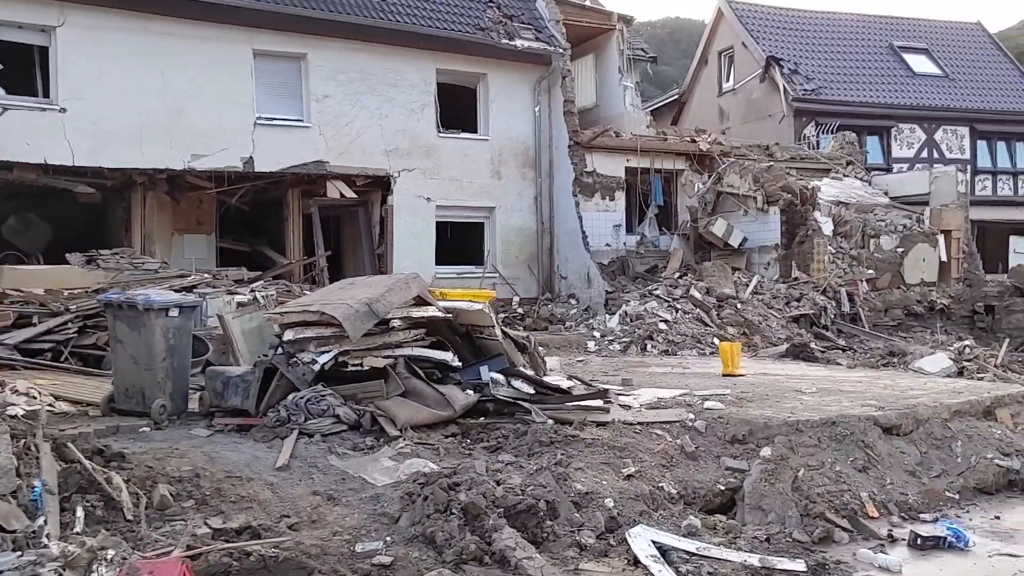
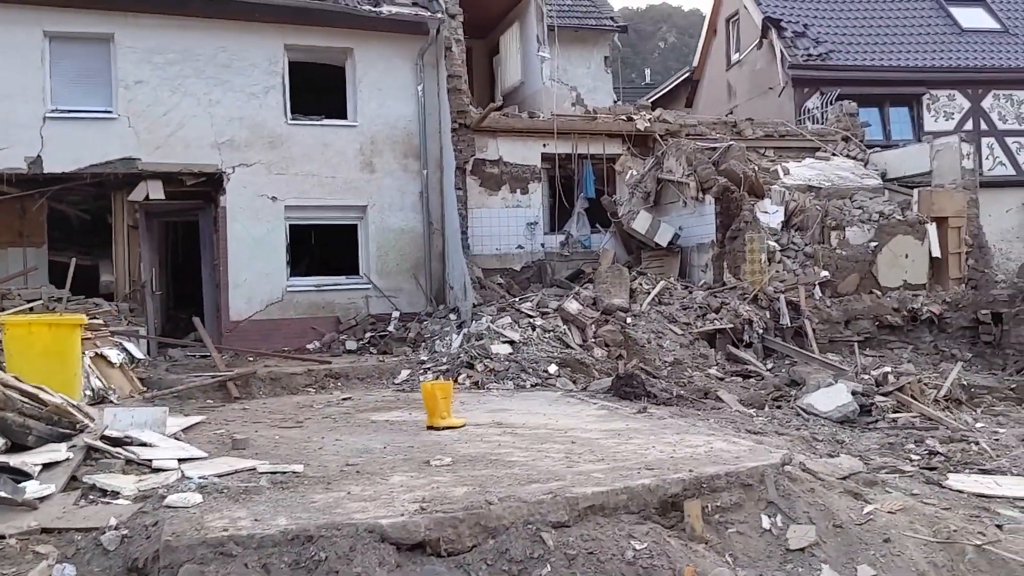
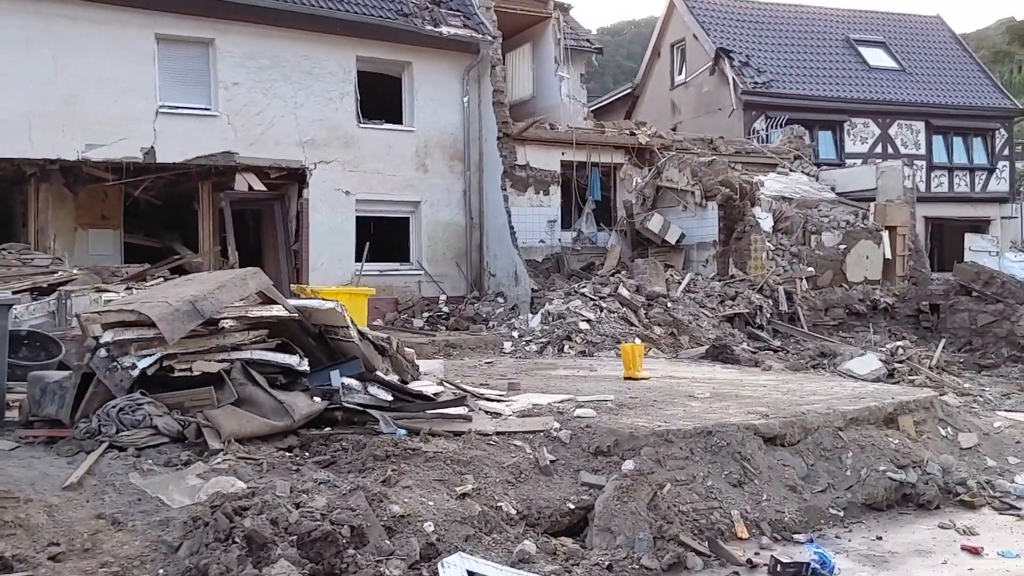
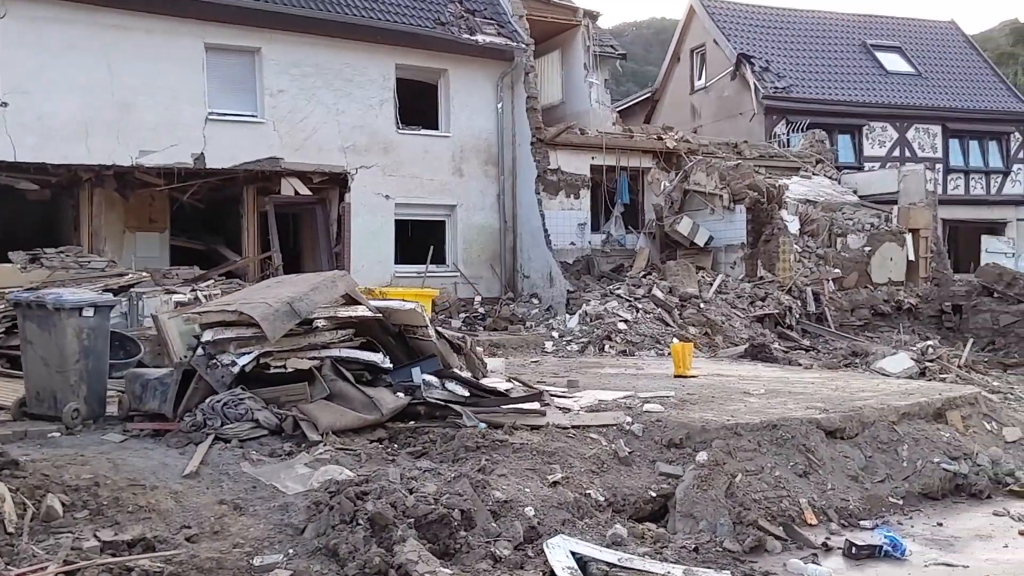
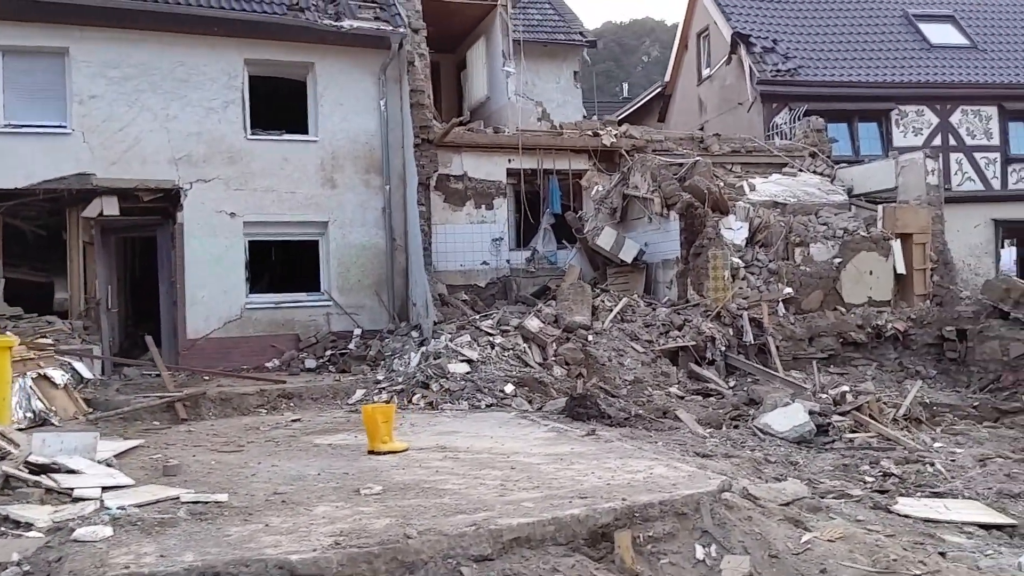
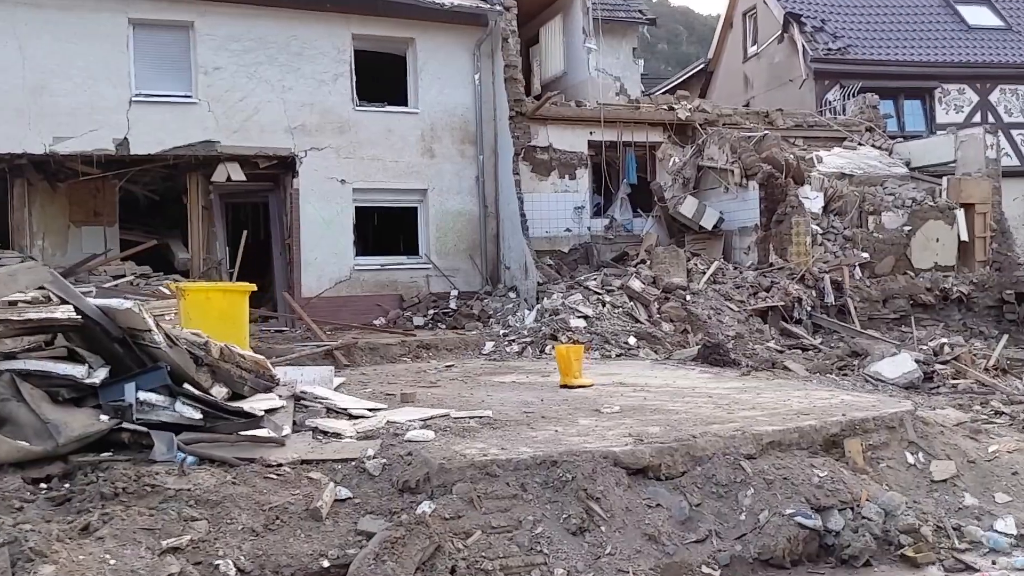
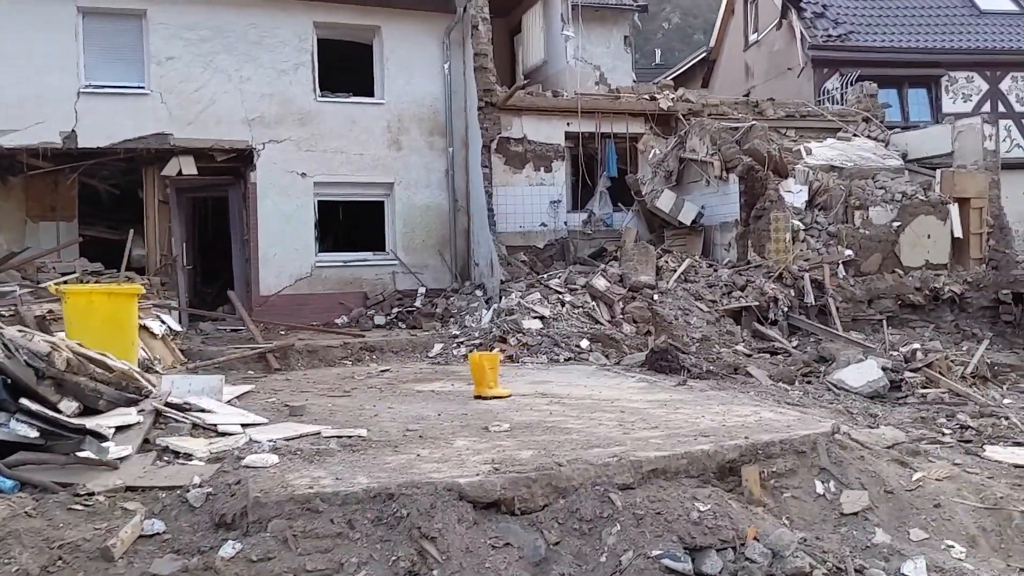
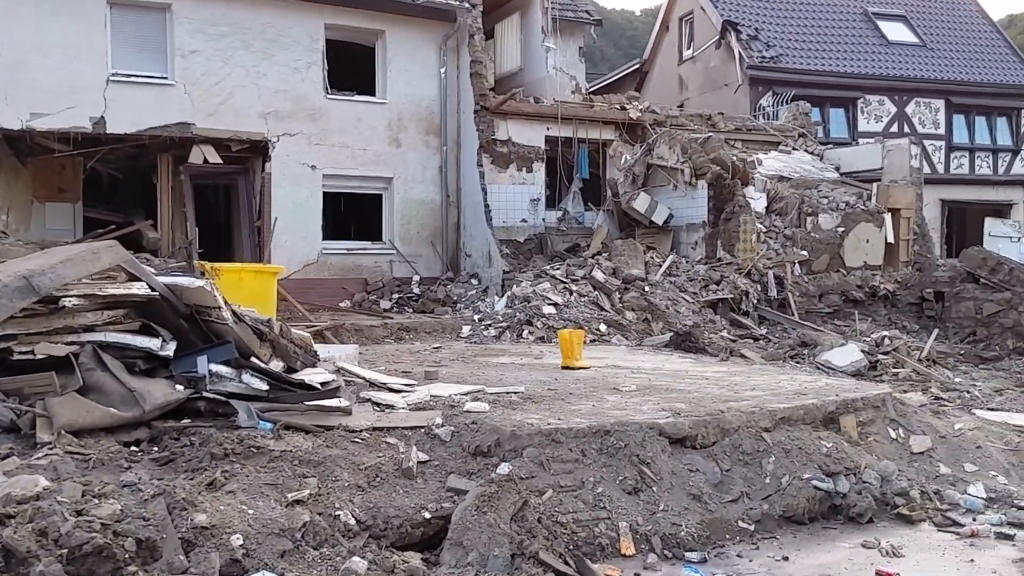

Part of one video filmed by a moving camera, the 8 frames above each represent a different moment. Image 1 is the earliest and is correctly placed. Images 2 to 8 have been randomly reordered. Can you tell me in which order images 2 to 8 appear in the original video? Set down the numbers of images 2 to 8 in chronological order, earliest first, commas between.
4, 3, 8, 6, 7, 2, 5
